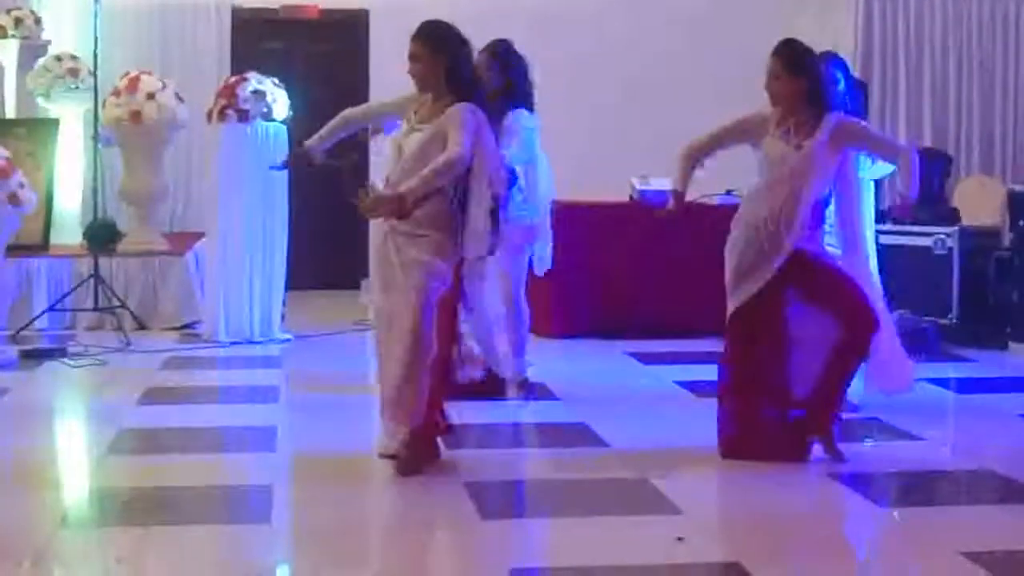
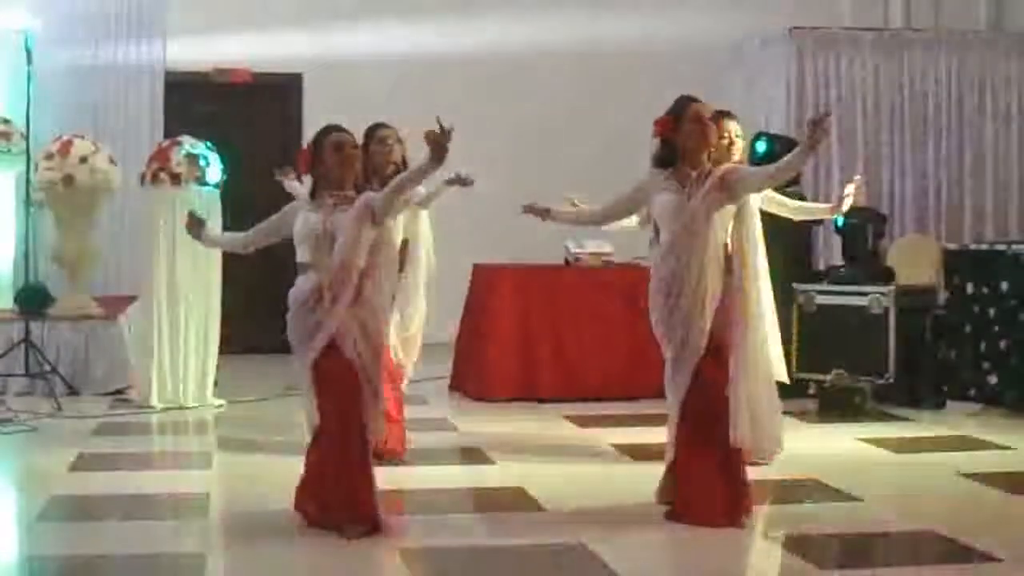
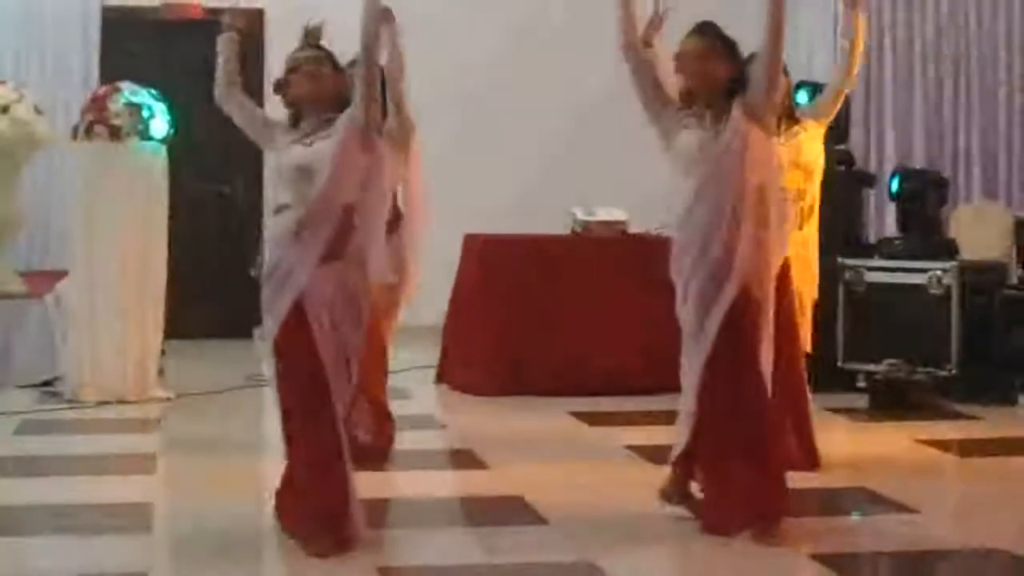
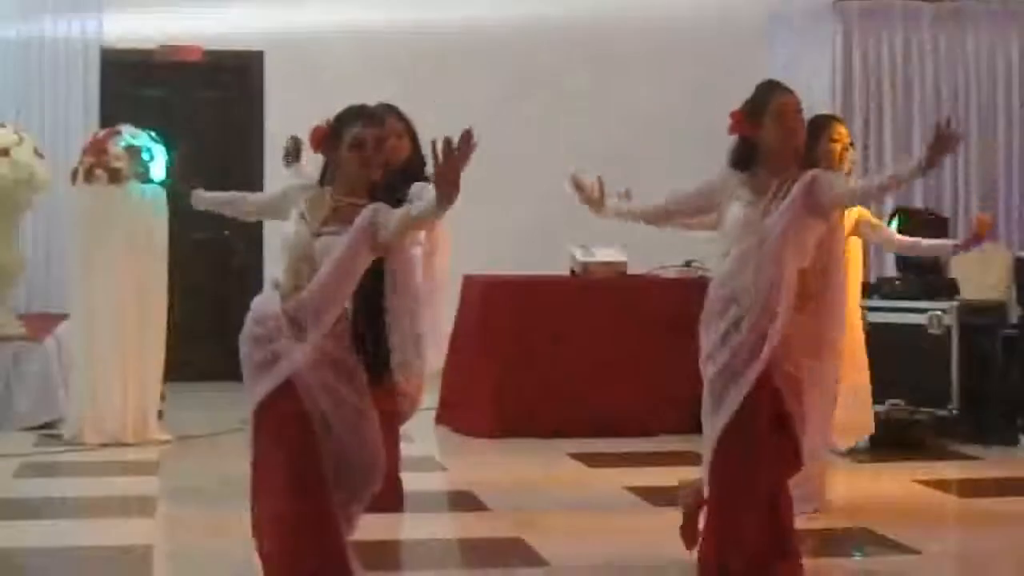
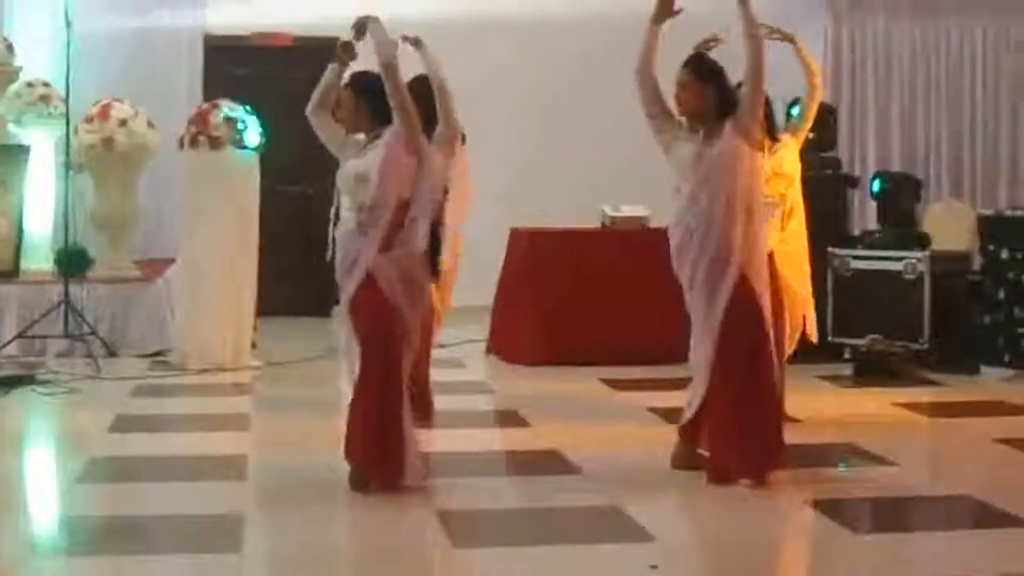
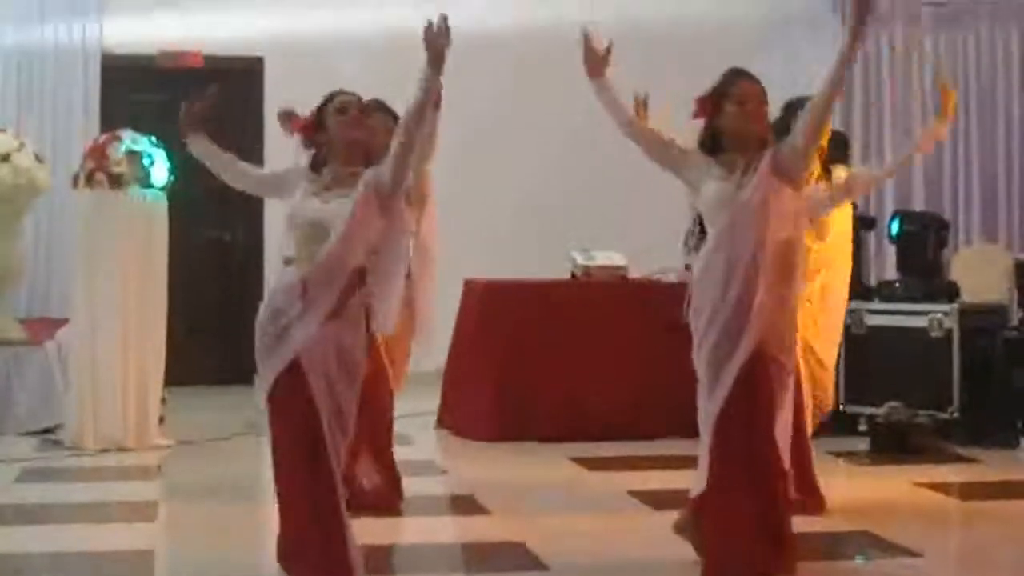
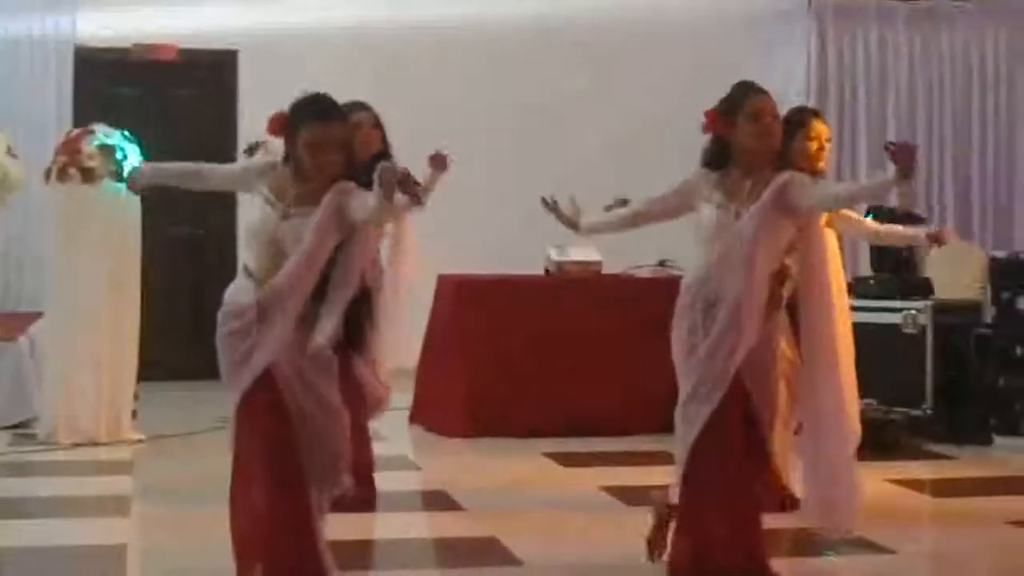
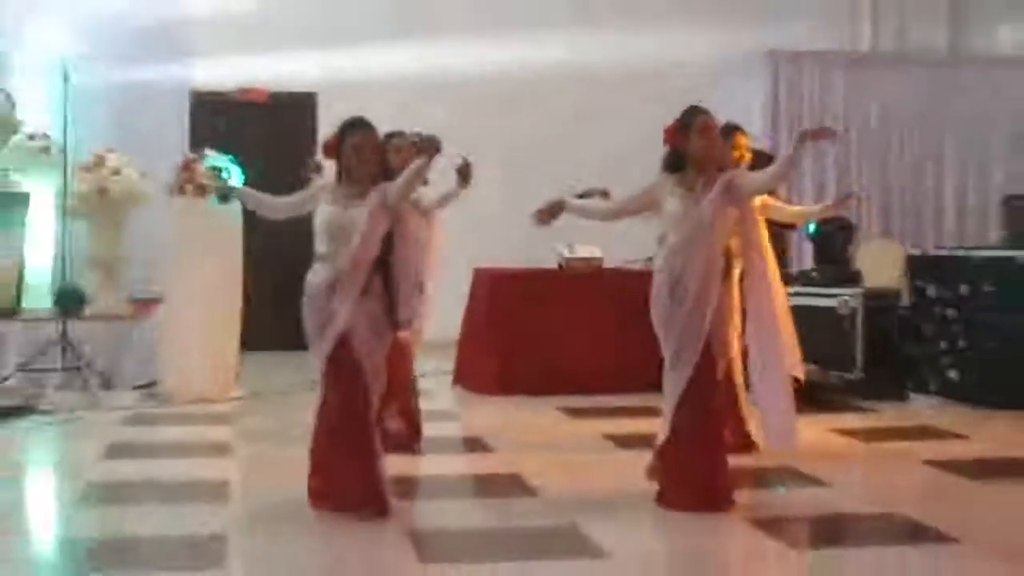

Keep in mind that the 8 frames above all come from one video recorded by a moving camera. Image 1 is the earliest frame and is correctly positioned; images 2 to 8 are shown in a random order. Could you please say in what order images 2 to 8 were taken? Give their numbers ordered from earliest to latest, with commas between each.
5, 3, 6, 4, 7, 8, 2
